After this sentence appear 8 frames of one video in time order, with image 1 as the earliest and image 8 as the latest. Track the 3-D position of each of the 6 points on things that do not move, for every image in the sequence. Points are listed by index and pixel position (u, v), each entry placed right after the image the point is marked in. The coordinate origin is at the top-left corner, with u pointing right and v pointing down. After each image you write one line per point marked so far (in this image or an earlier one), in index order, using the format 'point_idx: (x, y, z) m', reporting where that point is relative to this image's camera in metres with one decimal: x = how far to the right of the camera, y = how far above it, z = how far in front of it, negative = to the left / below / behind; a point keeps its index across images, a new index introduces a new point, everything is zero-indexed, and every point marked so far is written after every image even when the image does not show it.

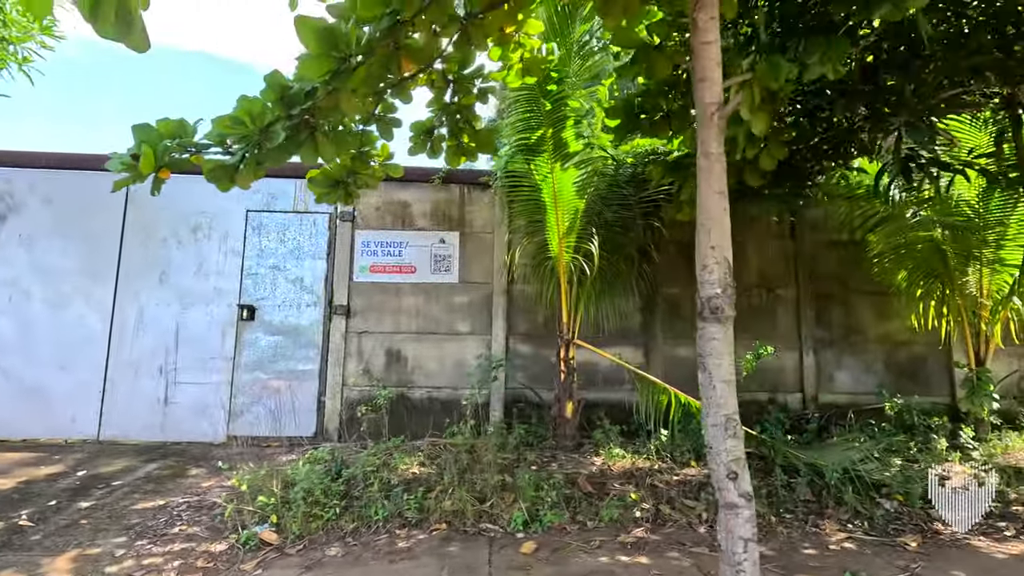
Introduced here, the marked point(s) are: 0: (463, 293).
0: (-0.5, -0.1, +5.6) m
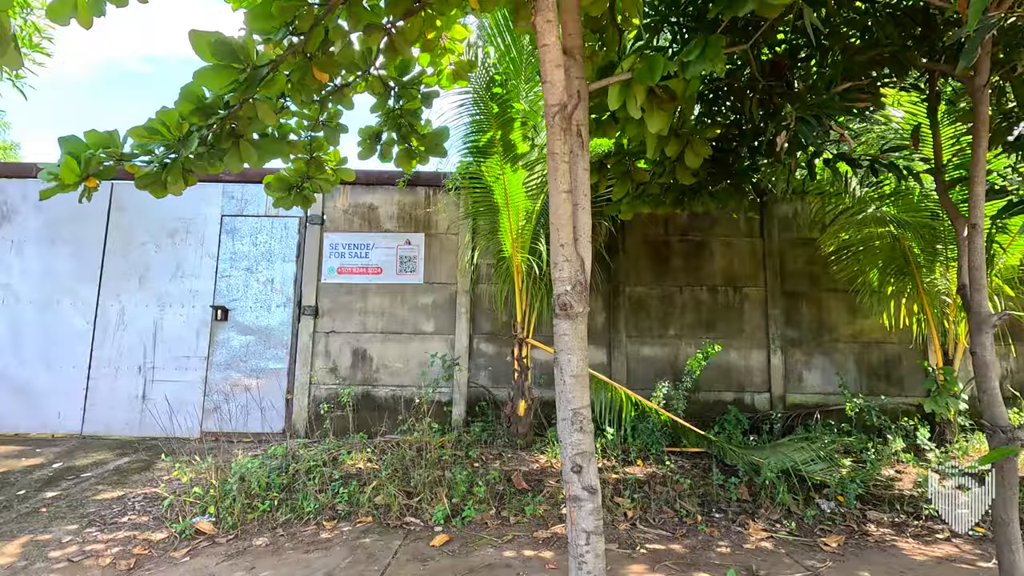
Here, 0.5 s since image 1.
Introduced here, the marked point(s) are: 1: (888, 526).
0: (-0.9, -0.1, +5.7) m
1: (+2.5, -1.6, +3.6) m
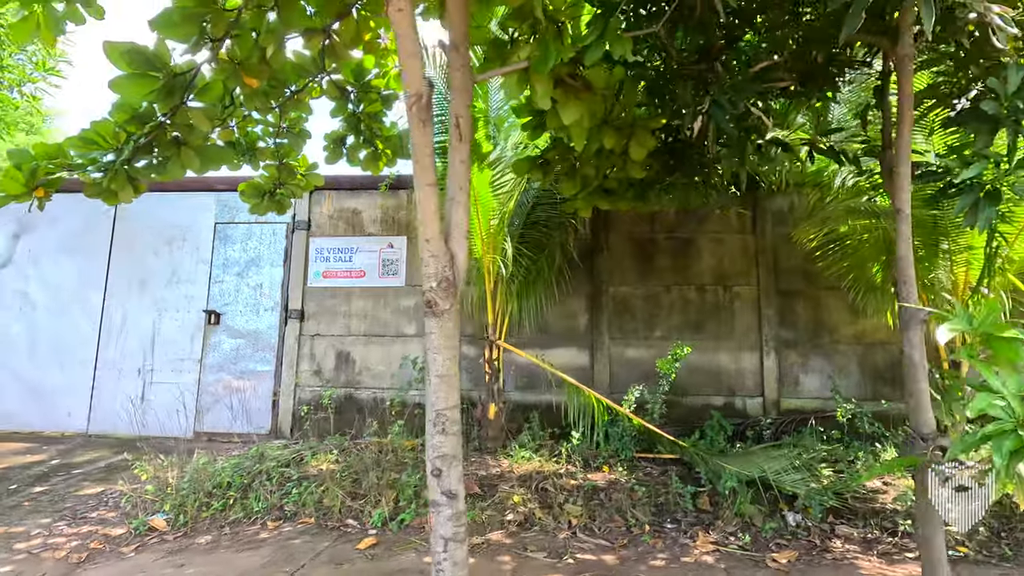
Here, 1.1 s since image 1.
0: (-1.1, -0.1, +5.7) m
1: (+2.1, -1.6, +3.3) m
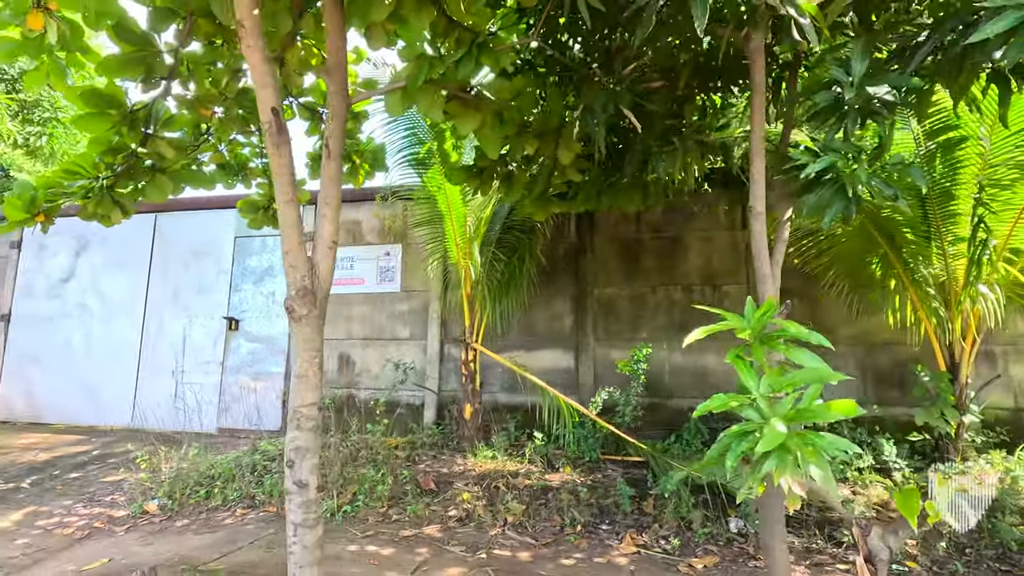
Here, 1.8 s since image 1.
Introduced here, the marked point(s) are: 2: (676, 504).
0: (-1.2, -0.2, +6.0) m
1: (+1.6, -1.6, +3.2) m
2: (+1.1, -1.4, +3.4) m
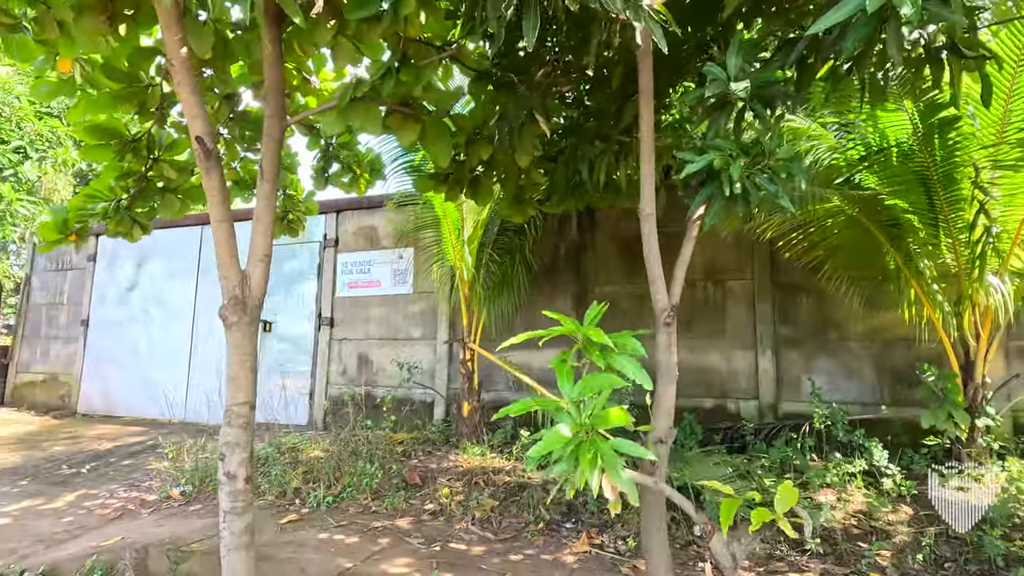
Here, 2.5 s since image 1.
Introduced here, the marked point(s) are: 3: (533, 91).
0: (-1.1, -0.2, +6.2) m
1: (+1.4, -1.5, +3.1) m
2: (+0.8, -1.4, +3.4) m
3: (+0.1, +1.1, +2.9) m
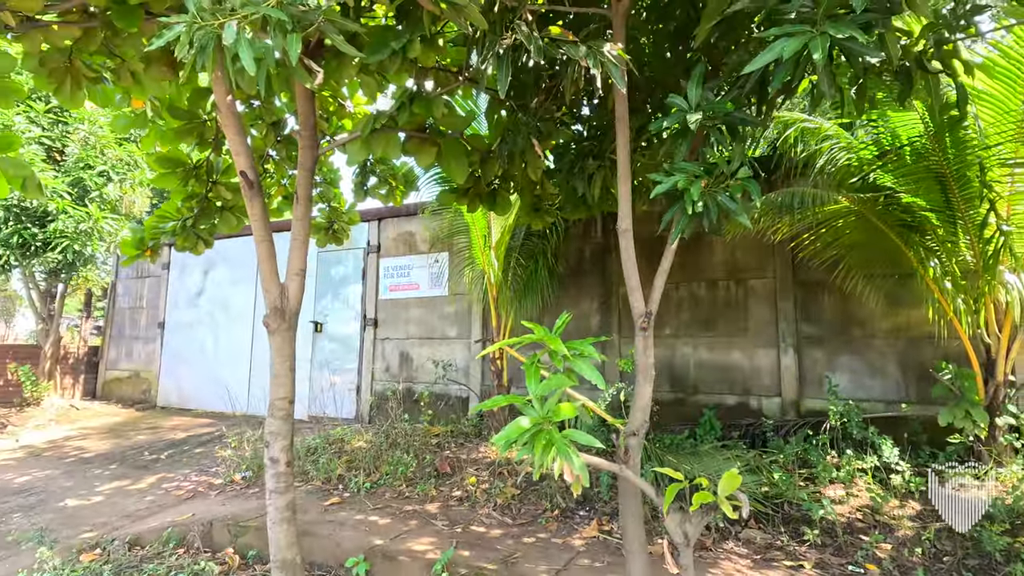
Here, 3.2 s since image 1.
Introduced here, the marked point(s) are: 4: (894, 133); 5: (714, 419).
0: (-0.7, -0.2, +6.6) m
1: (+1.5, -1.6, +3.2) m
2: (+0.9, -1.4, +3.6) m
3: (+0.1, +1.0, +3.2) m
4: (+2.5, +1.0, +3.6) m
5: (+1.8, -1.1, +4.7) m
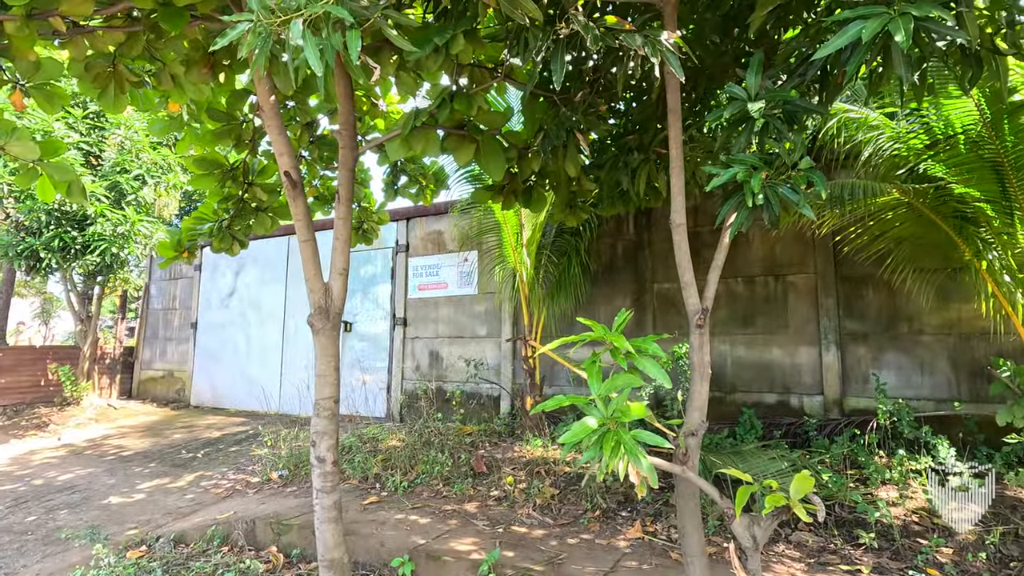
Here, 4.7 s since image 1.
0: (-0.4, -0.2, +6.6) m
1: (+1.7, -1.5, +3.1) m
2: (+1.2, -1.4, +3.5) m
3: (+0.4, +1.0, +3.1) m
4: (+2.8, +1.1, +3.4) m
5: (+2.1, -1.1, +4.6) m
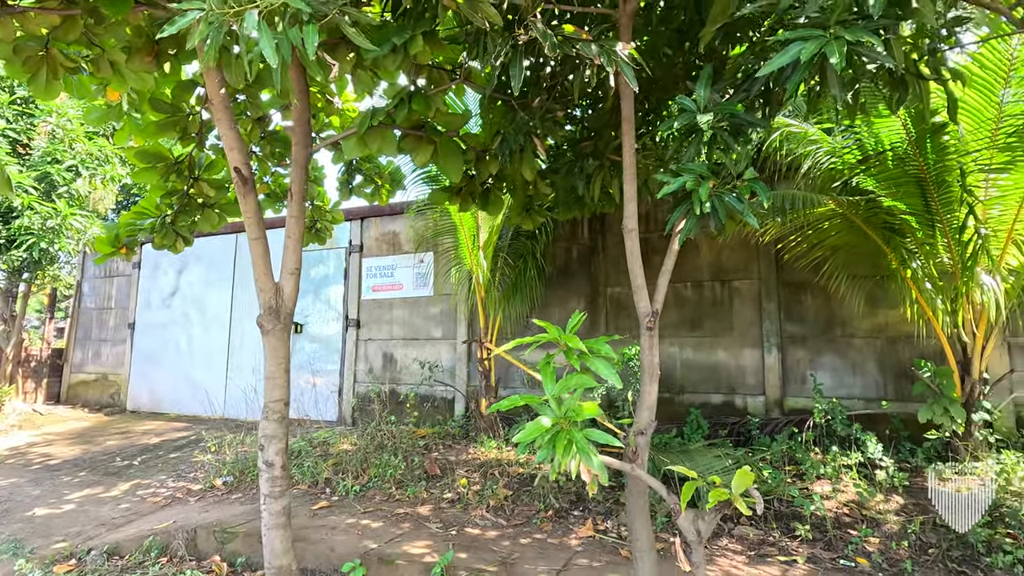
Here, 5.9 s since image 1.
0: (-0.9, -0.2, +6.5) m
1: (+1.4, -1.6, +3.3) m
2: (+0.9, -1.4, +3.6) m
3: (+0.1, +1.0, +3.2) m
4: (+2.5, +1.0, +3.7) m
5: (+1.7, -1.2, +4.7) m
